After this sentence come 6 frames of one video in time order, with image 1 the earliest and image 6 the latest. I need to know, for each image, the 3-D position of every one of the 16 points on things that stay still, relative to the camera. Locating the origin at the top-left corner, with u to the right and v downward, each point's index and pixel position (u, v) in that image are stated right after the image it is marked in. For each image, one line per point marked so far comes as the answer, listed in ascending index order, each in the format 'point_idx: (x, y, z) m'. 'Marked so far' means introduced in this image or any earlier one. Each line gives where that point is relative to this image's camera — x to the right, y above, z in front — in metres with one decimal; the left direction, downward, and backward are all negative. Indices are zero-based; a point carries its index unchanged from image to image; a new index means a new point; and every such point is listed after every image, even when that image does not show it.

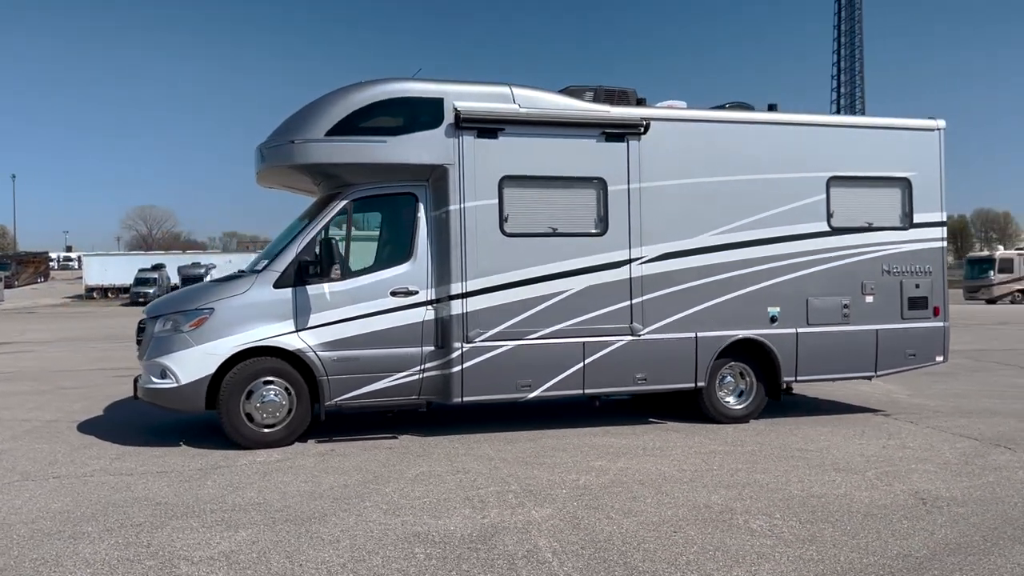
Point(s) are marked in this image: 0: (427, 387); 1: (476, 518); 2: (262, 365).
0: (-0.8, -0.9, +8.2) m
1: (-0.2, -1.5, +5.5) m
2: (-2.2, -0.7, +7.7) m
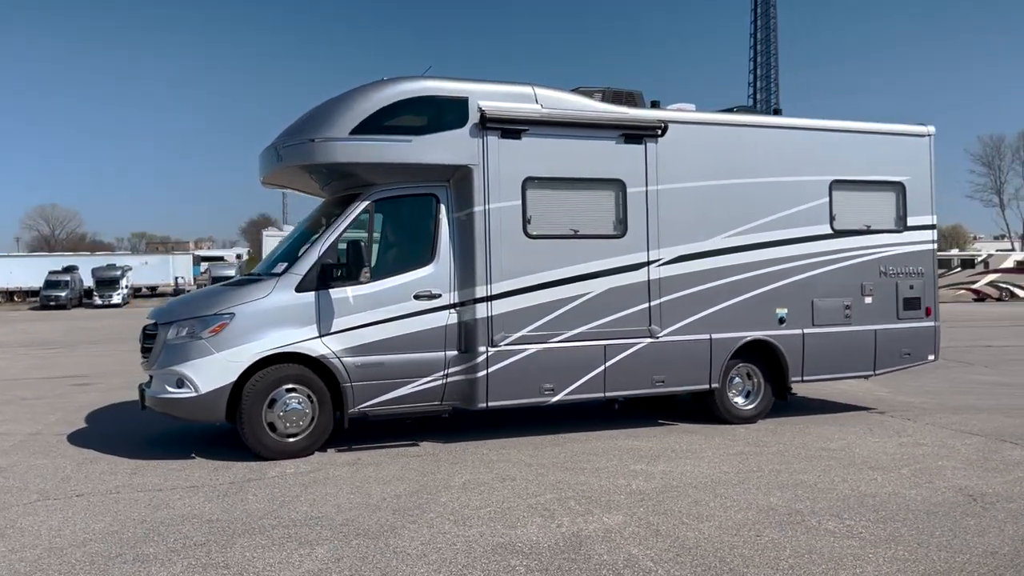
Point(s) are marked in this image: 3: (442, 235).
0: (-0.6, -0.9, +8.0) m
1: (+0.2, -1.5, +5.4) m
2: (-1.9, -0.7, +7.4) m
3: (-0.6, +0.5, +8.0) m
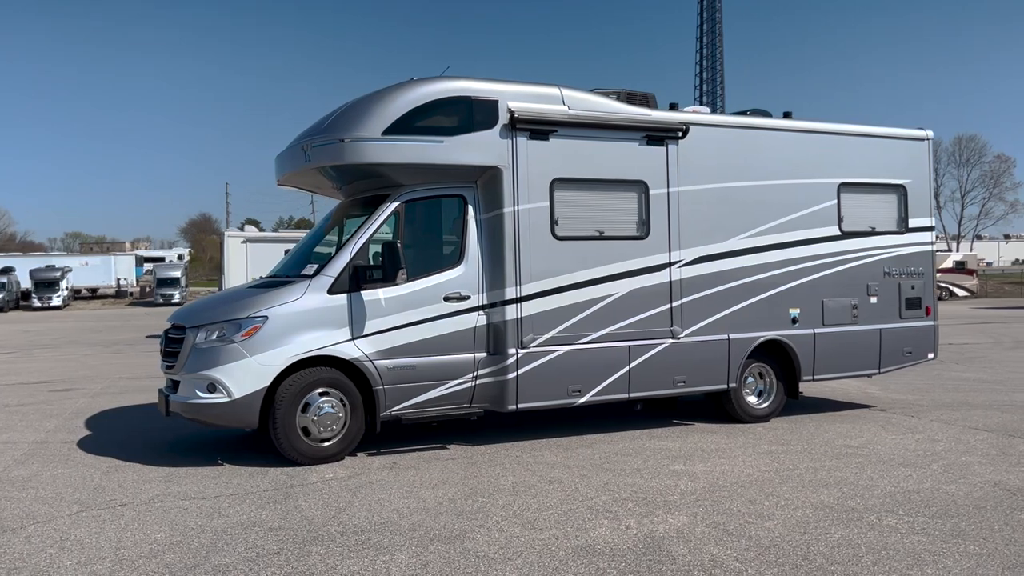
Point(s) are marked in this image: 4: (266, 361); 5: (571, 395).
0: (-0.3, -1.0, +7.9) m
1: (+0.7, -1.5, +5.4) m
2: (-1.6, -0.7, +7.3) m
3: (-0.4, +0.5, +7.9) m
4: (-2.0, -0.6, +7.1) m
5: (+0.6, -1.0, +8.2) m
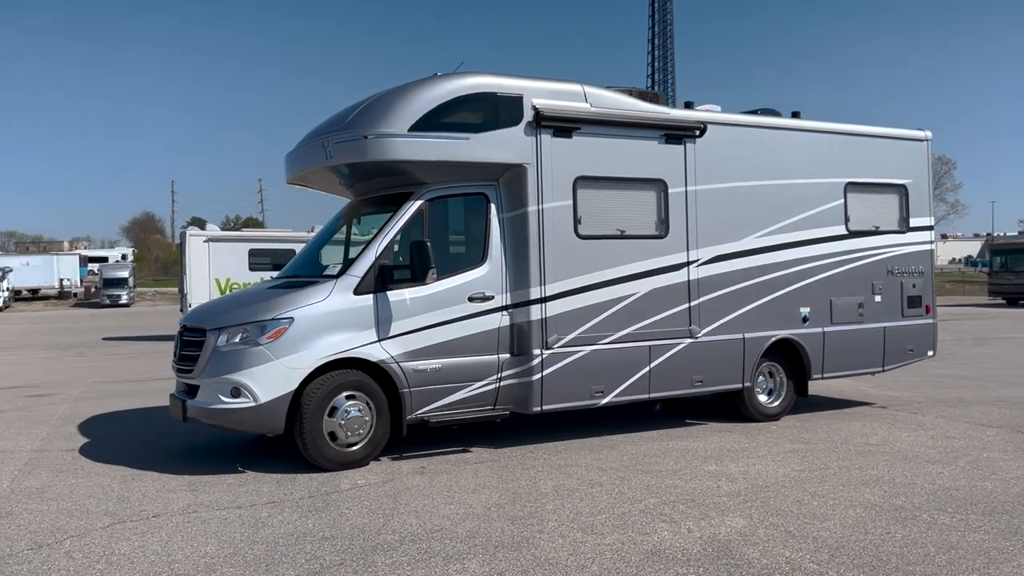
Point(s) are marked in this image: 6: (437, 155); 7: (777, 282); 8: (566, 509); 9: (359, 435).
0: (-0.1, -1.0, +7.8) m
1: (+1.0, -1.5, +5.3) m
2: (-1.3, -0.7, +7.1) m
3: (-0.2, +0.5, +7.8) m
4: (-1.7, -0.6, +6.9) m
5: (+0.8, -1.0, +8.1) m
6: (-0.6, +1.1, +7.4) m
7: (+2.8, +0.1, +9.3) m
8: (+0.4, -1.5, +5.8) m
9: (-1.2, -1.2, +7.1) m
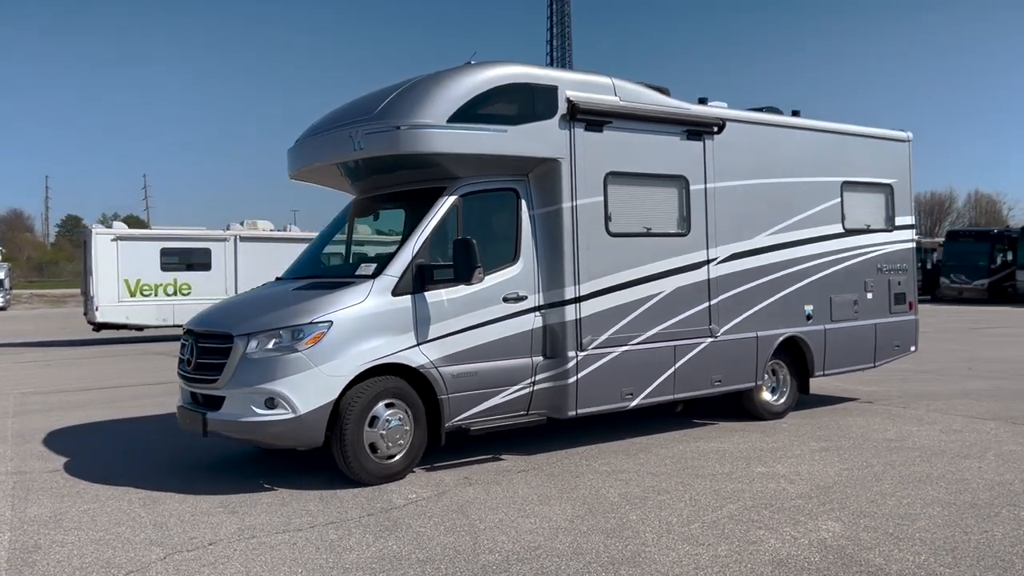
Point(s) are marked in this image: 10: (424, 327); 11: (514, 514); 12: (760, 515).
0: (+0.2, -1.0, +7.5) m
1: (+1.6, -1.5, +5.2) m
2: (-1.0, -0.7, +6.6) m
3: (+0.1, +0.5, +7.5) m
4: (-1.3, -0.6, +6.4) m
5: (+1.0, -1.0, +7.9) m
6: (-0.3, +1.1, +7.1) m
7: (+2.9, +0.1, +9.4) m
8: (+0.9, -1.5, +5.6) m
9: (-0.9, -1.2, +6.7) m
10: (-0.7, -0.3, +6.8) m
11: (0.0, -1.5, +5.7) m
12: (+1.6, -1.5, +5.7) m
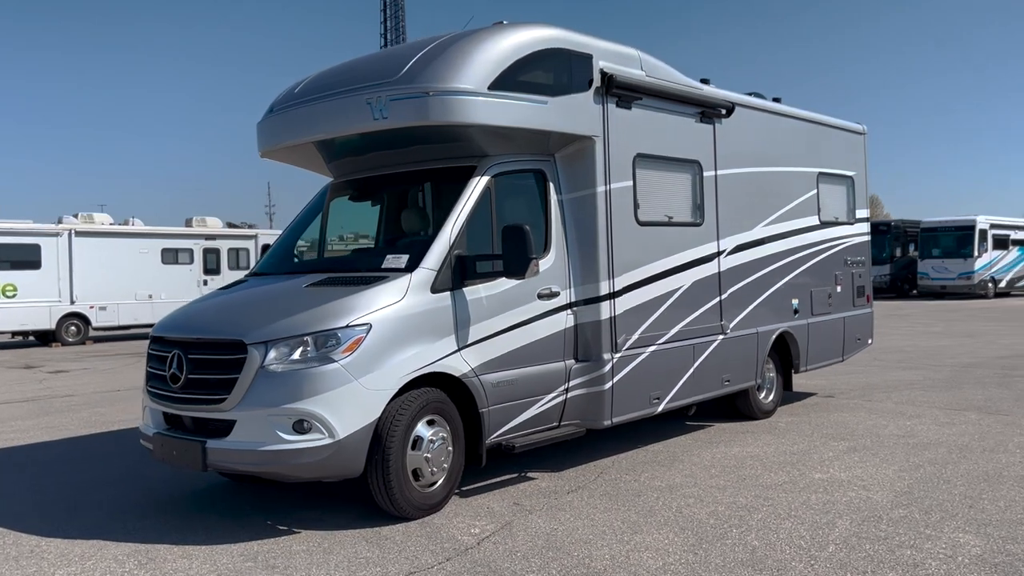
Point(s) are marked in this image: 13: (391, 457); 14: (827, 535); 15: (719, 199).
0: (+0.4, -0.9, +6.6) m
1: (+2.3, -1.4, +4.6) m
2: (-0.5, -0.7, +5.5) m
3: (+0.3, +0.5, +6.6) m
4: (-0.8, -0.6, +5.2) m
5: (+1.1, -0.9, +7.2) m
6: (0.0, +1.2, +6.1) m
7: (+2.7, +0.2, +9.0) m
8: (+1.5, -1.4, +4.9) m
9: (-0.5, -1.2, +5.6) m
10: (-0.3, -0.3, +5.8) m
11: (+0.6, -1.4, +4.8) m
12: (+2.2, -1.4, +5.1) m
13: (-0.7, -1.0, +5.3) m
14: (+1.8, -1.4, +5.1) m
15: (+1.9, +0.8, +8.0) m
